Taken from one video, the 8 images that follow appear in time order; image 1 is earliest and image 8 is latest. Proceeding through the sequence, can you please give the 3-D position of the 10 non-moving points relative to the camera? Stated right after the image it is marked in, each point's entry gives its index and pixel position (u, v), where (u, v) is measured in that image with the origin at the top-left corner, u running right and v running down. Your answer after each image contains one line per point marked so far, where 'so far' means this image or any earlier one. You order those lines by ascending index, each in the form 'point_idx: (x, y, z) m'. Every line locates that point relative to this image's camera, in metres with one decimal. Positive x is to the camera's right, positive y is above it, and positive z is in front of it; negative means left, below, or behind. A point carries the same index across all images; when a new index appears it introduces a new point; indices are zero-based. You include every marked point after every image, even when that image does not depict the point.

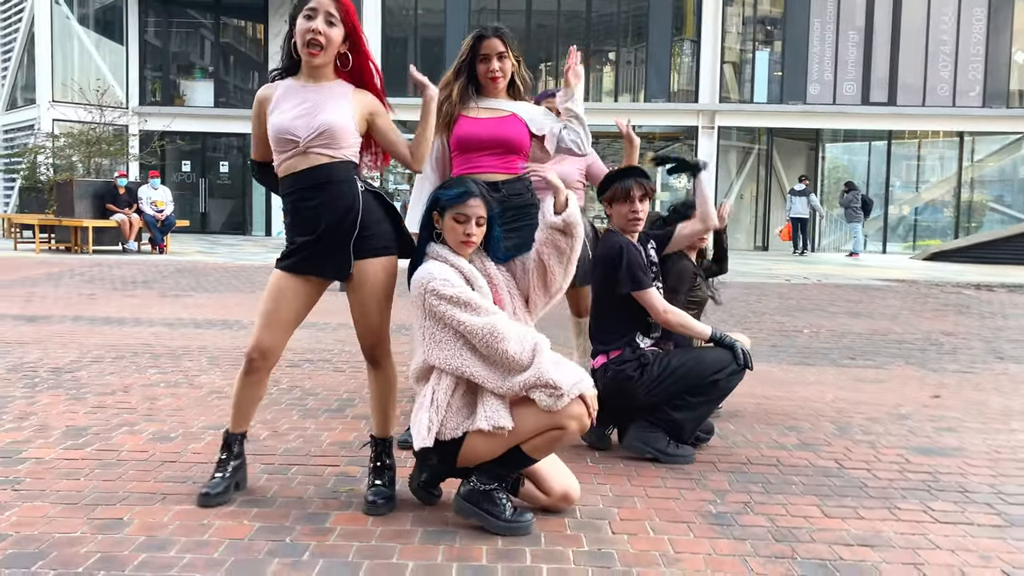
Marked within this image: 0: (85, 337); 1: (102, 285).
0: (-3.5, -0.4, +7.1) m
1: (-5.2, 0.0, +10.9) m
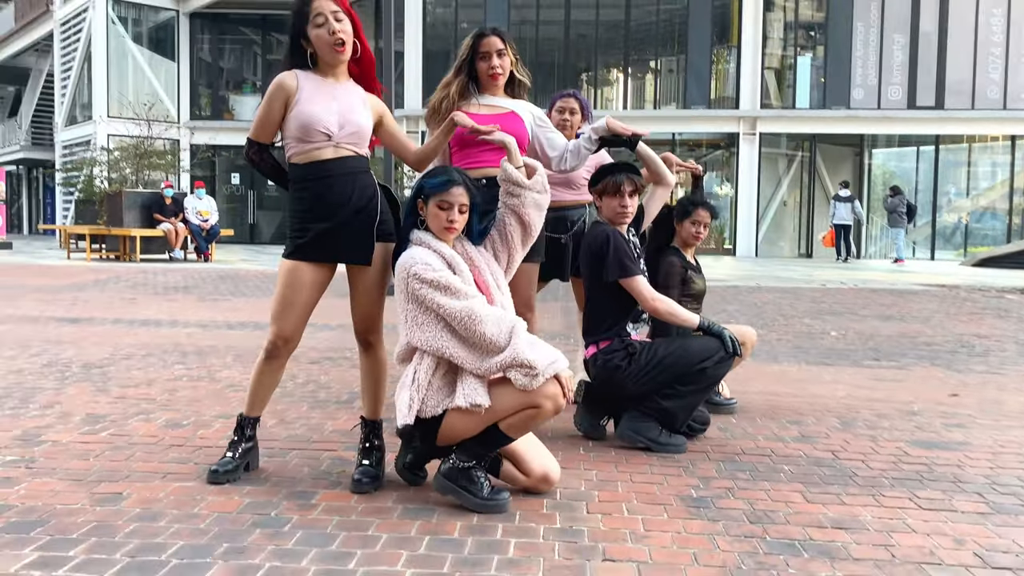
0: (-3.4, -0.4, +7.4) m
1: (-4.8, 0.0, +11.3) m
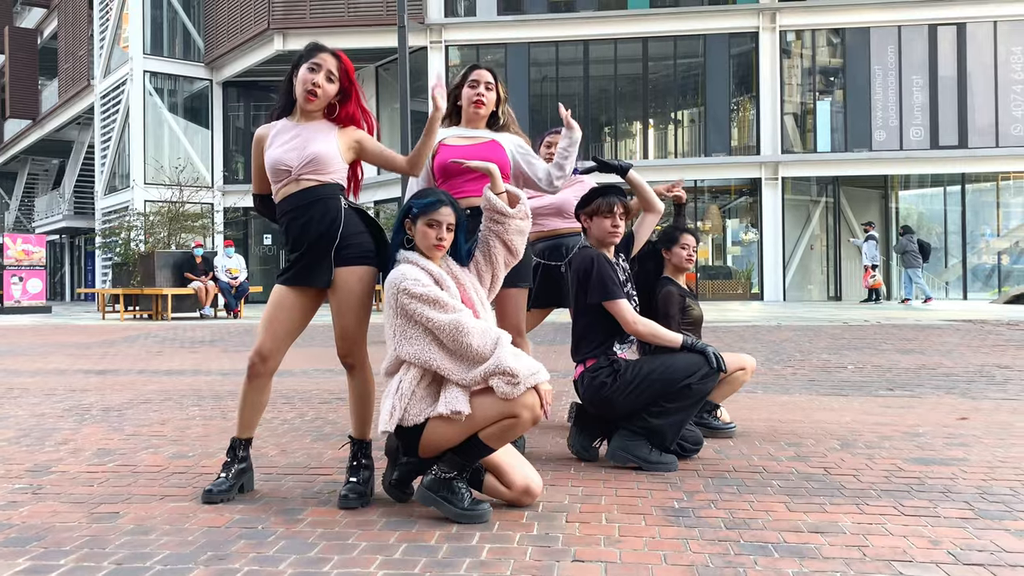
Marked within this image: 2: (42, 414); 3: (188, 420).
0: (-3.3, -0.9, +7.6) m
1: (-4.5, -0.8, +11.6) m
2: (-3.2, -0.8, +5.8) m
3: (-2.1, -0.9, +5.6) m
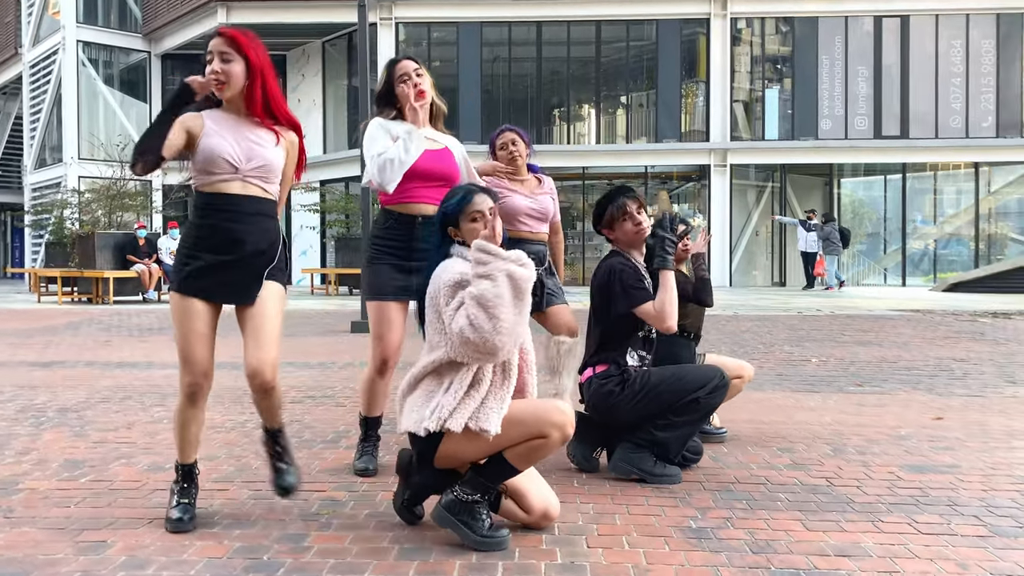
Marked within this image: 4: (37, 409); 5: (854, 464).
0: (-3.5, -0.8, +7.3) m
1: (-5.1, -0.6, +11.1) m
2: (-3.3, -0.8, +5.5) m
3: (-2.2, -0.8, +5.3) m
4: (-3.2, -0.8, +5.8) m
5: (+1.7, -0.9, +4.4) m
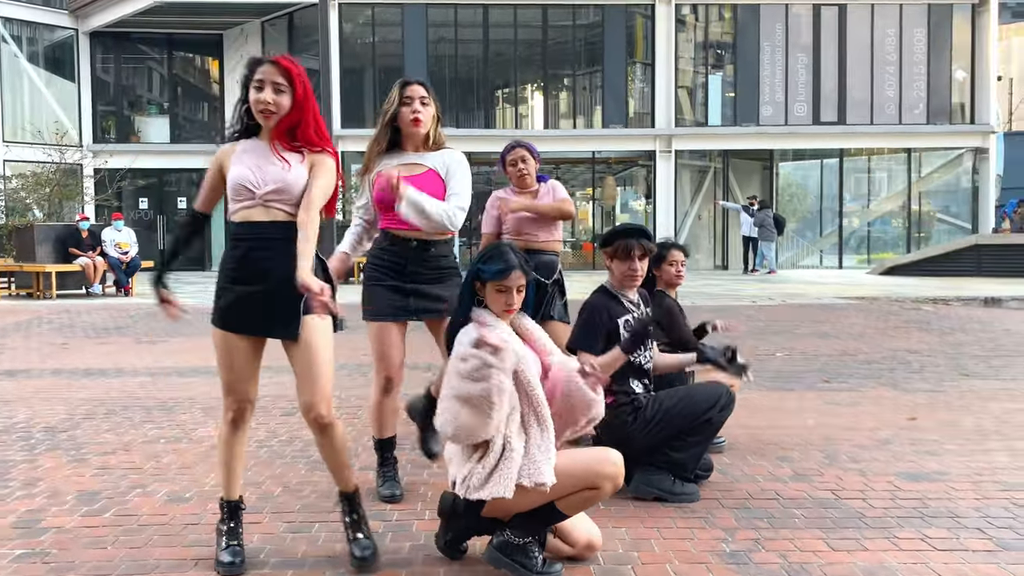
0: (-3.6, -0.8, +7.1) m
1: (-5.5, -0.6, +10.8) m
2: (-3.3, -0.9, +5.3) m
3: (-2.2, -0.9, +5.2) m
4: (-3.2, -0.9, +5.7) m
5: (+1.8, -1.0, +4.6) m
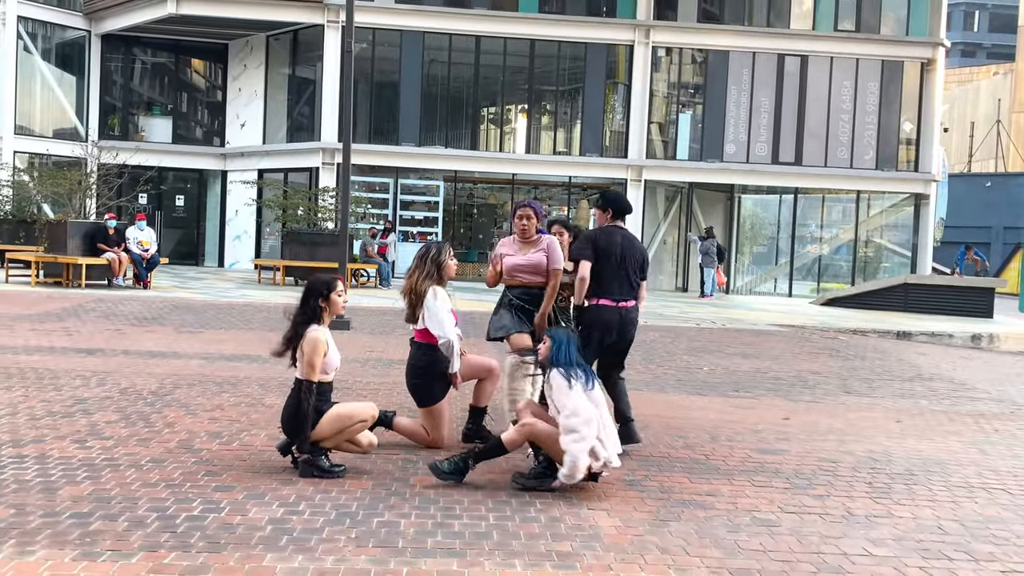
0: (-3.8, -0.8, +9.1) m
1: (-5.8, -0.5, +12.8) m
2: (-3.4, -0.9, +7.4) m
3: (-2.3, -1.0, +7.3) m
4: (-3.4, -0.9, +7.7) m
5: (+1.7, -1.3, +6.8) m
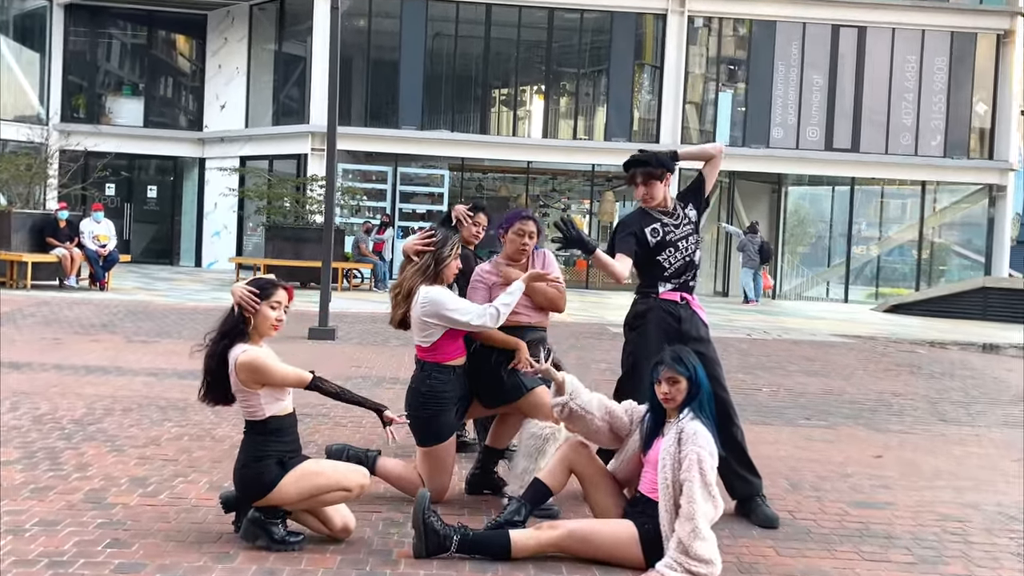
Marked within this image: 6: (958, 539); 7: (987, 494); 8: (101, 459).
0: (-3.7, -0.9, +7.6) m
1: (-5.7, -0.5, +11.3) m
2: (-3.3, -0.9, +5.9) m
3: (-2.2, -1.0, +5.8) m
4: (-3.3, -0.9, +6.2) m
5: (+1.8, -1.3, +5.3) m
6: (+2.4, -1.3, +4.6) m
7: (+3.0, -1.3, +5.6) m
8: (-2.5, -1.0, +5.1) m
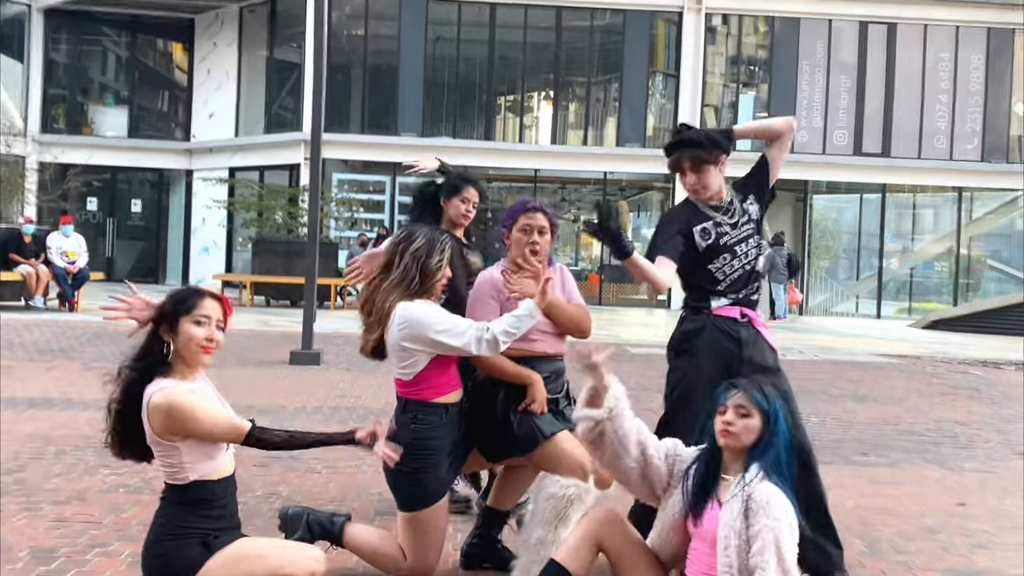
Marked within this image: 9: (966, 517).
0: (-3.7, -1.0, +6.6) m
1: (-5.6, -0.8, +10.3) m
2: (-3.3, -1.0, +4.8) m
3: (-2.2, -1.1, +4.7) m
4: (-3.2, -1.0, +5.2) m
5: (+1.8, -1.3, +4.2) m
6: (+2.4, -1.4, +3.6) m
7: (+3.1, -1.4, +4.5) m
8: (-2.4, -1.1, +4.1) m
9: (+2.6, -1.4, +5.1) m
